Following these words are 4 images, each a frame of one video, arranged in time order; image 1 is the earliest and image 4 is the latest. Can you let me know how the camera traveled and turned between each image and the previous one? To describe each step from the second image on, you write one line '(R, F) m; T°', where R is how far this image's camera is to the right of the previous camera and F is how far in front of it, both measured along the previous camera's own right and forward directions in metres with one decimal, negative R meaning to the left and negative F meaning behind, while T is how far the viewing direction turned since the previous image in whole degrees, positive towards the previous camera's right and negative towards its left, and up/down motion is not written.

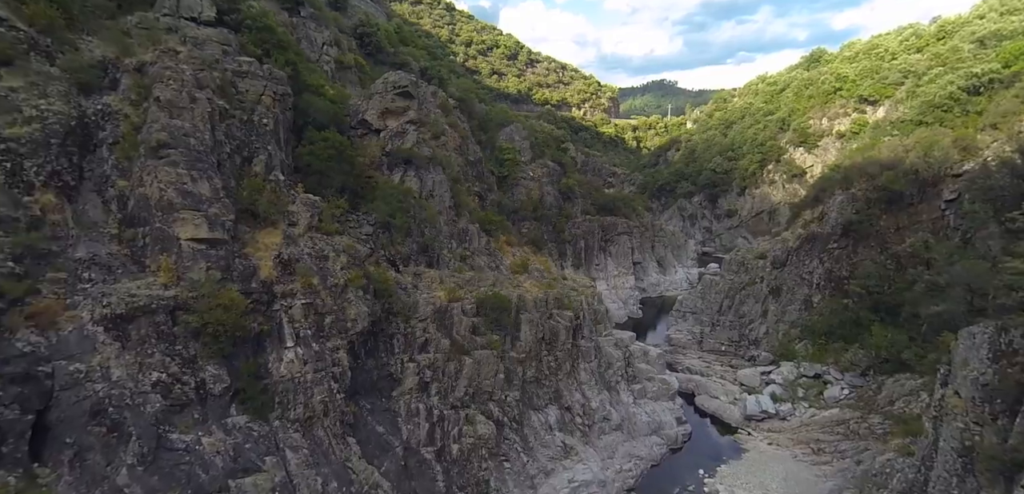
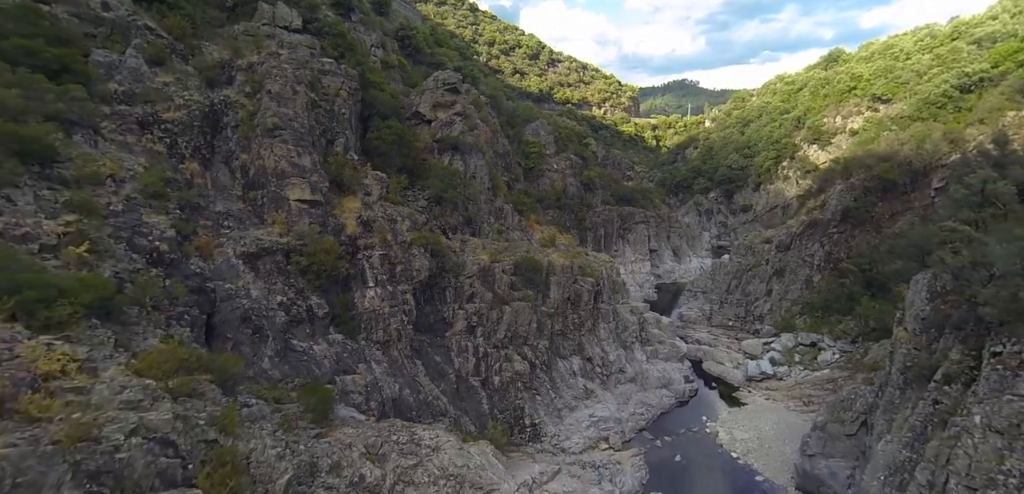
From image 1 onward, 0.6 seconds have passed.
(-0.6, -3.5) m; -2°
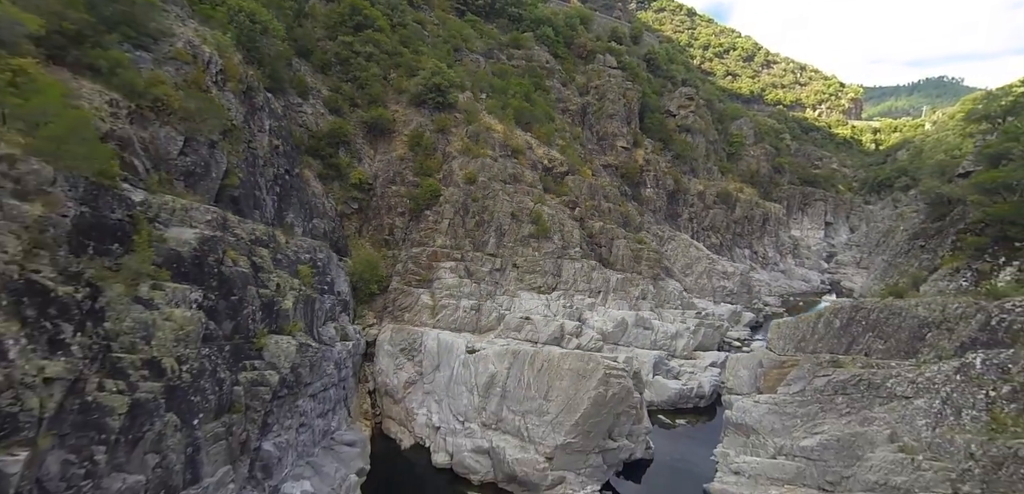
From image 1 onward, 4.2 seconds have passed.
(-0.4, -22.1) m; -21°
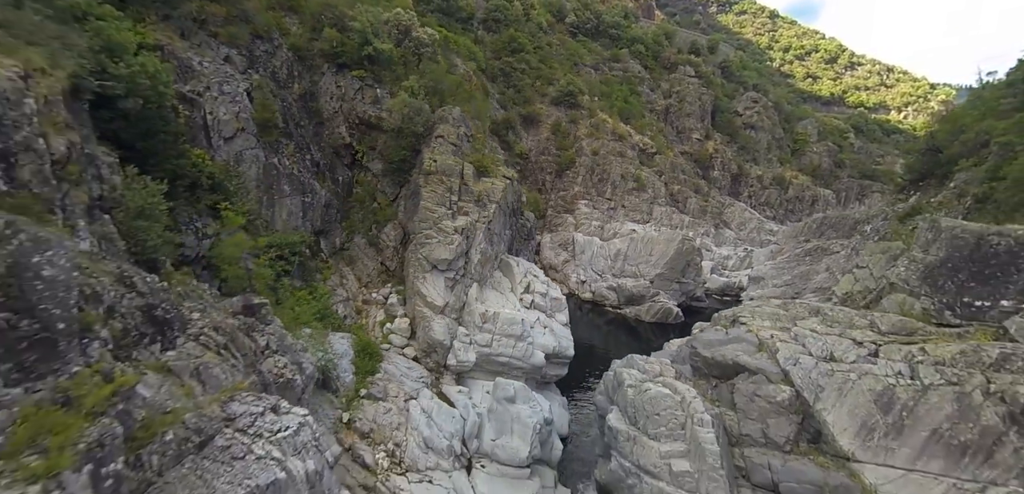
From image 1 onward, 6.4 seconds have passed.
(-2.8, -13.2) m; -7°
